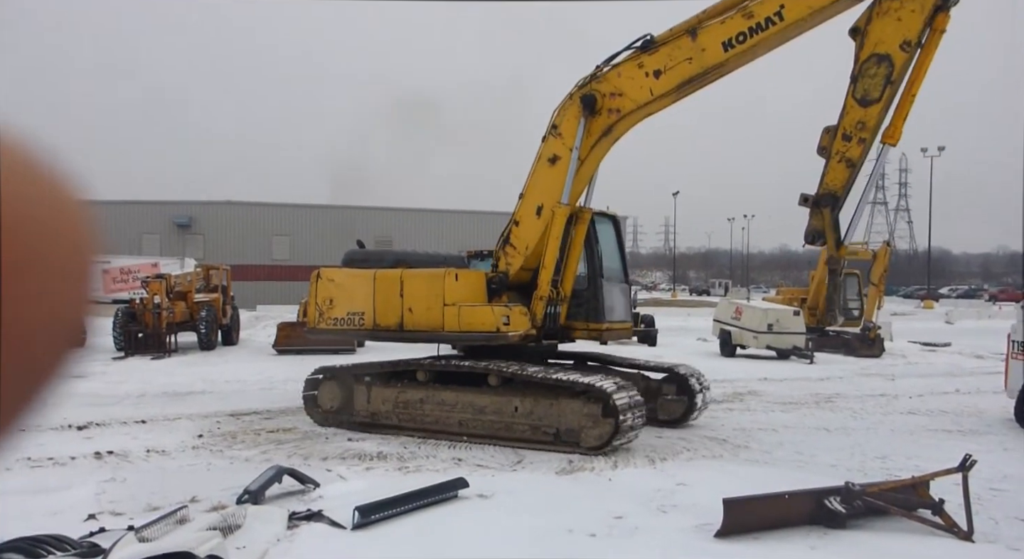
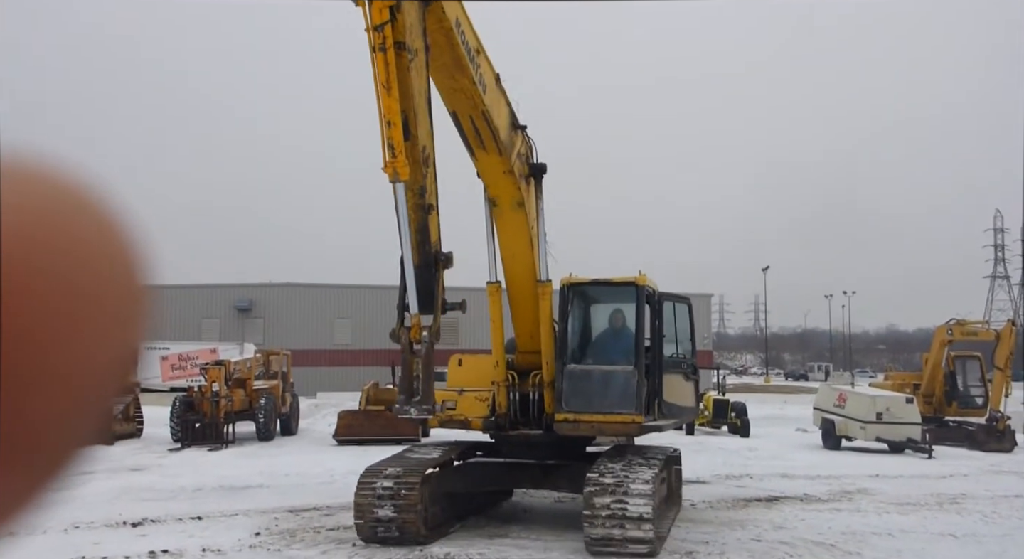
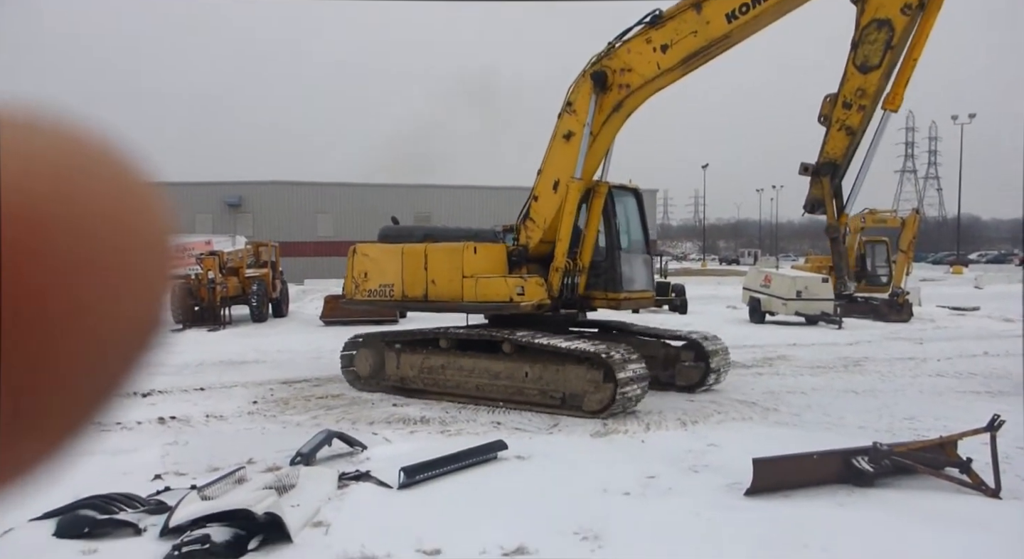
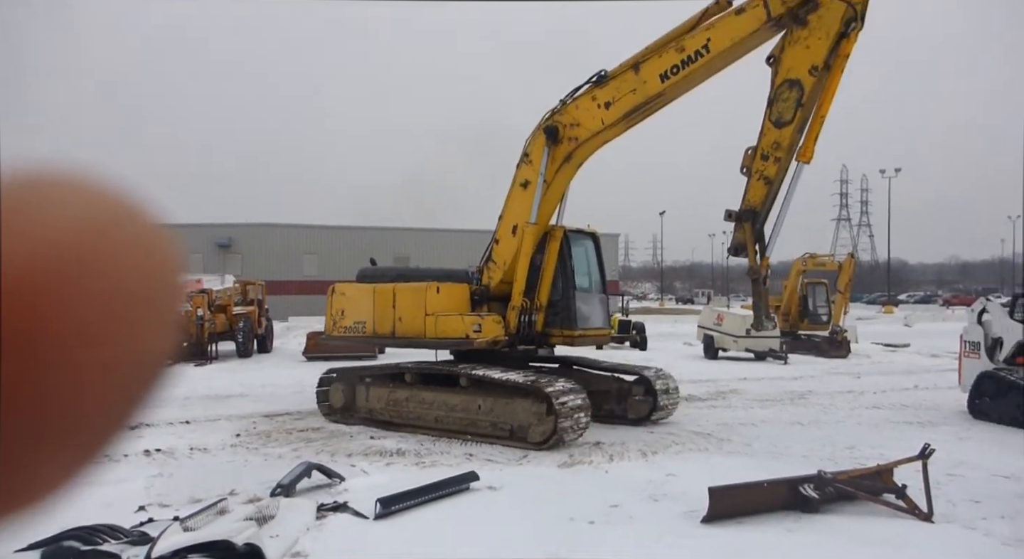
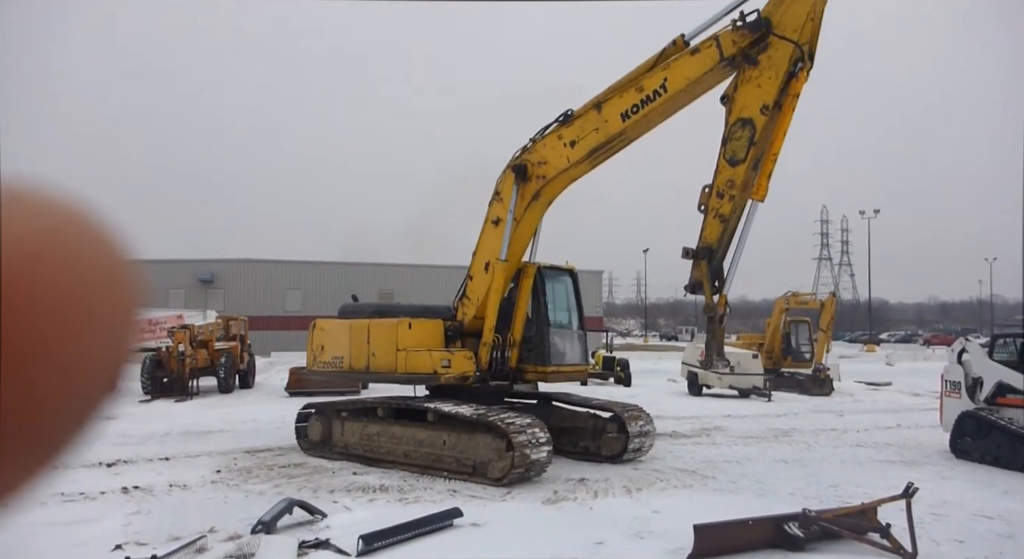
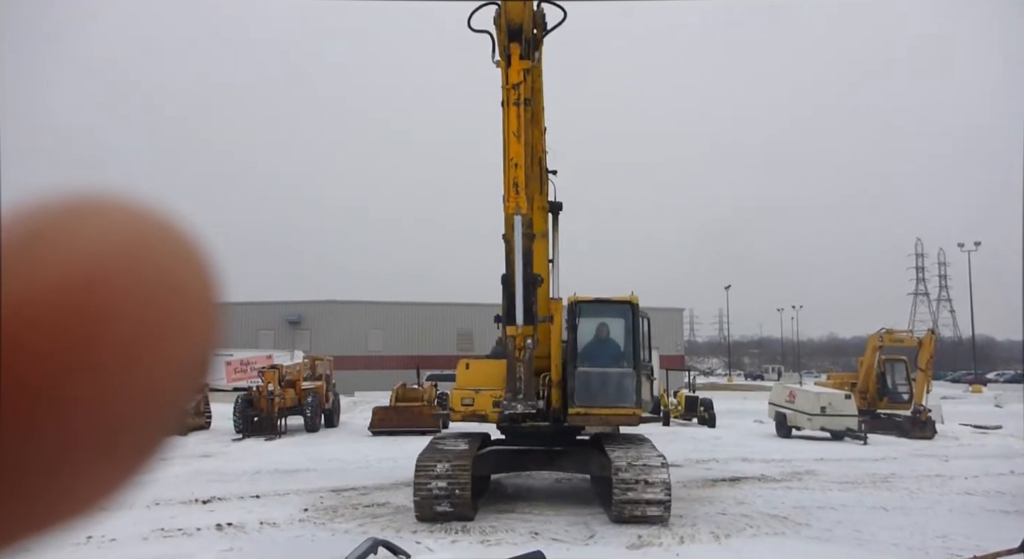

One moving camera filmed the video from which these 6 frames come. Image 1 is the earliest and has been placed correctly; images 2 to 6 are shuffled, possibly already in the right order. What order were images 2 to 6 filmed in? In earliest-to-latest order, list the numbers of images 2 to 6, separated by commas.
3, 4, 5, 6, 2
